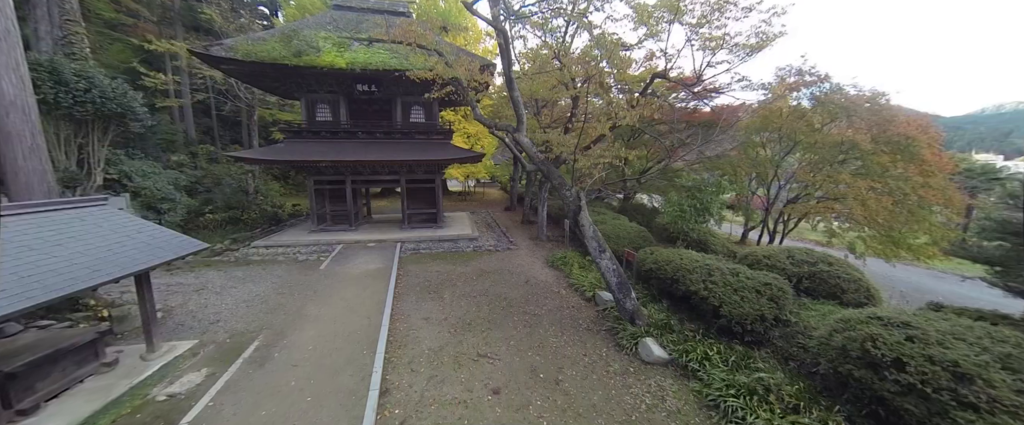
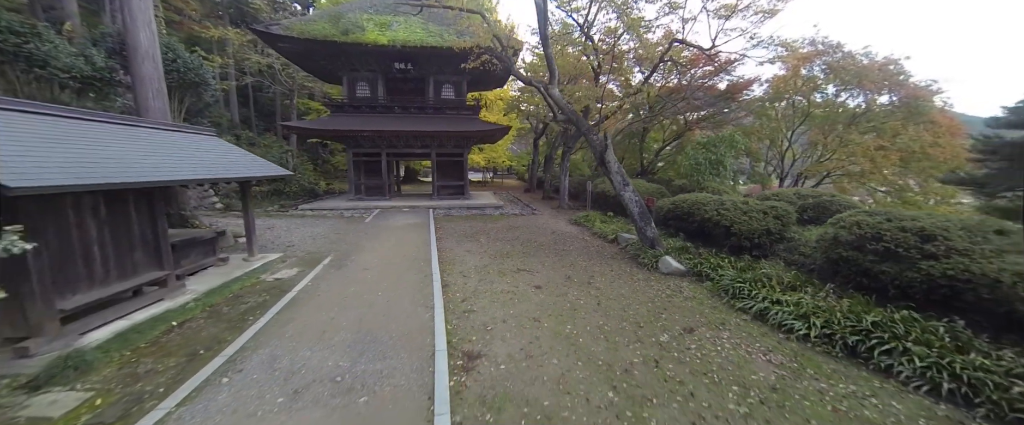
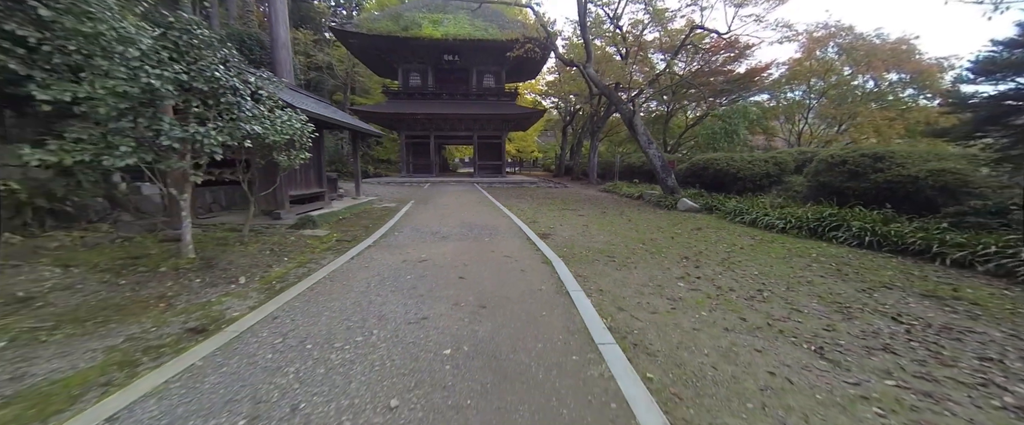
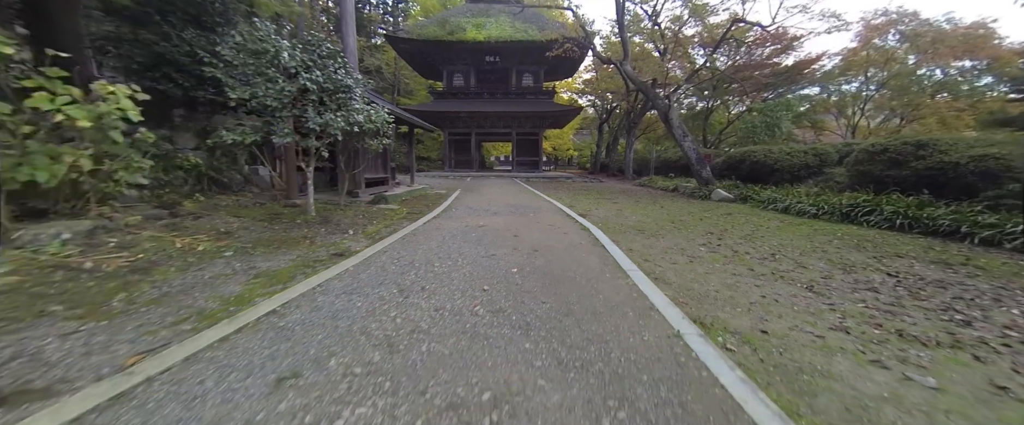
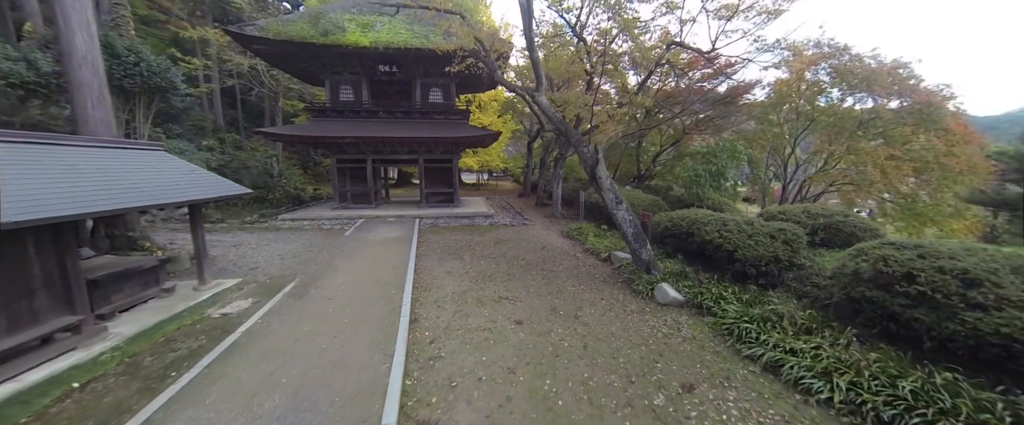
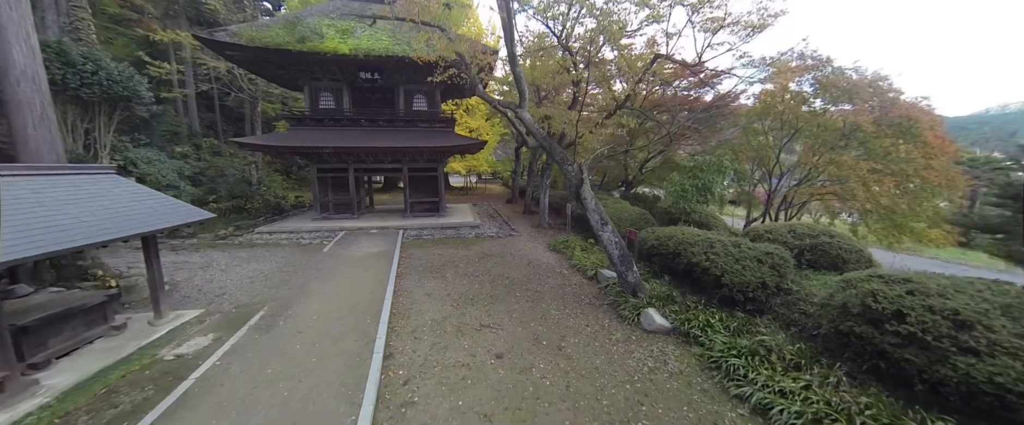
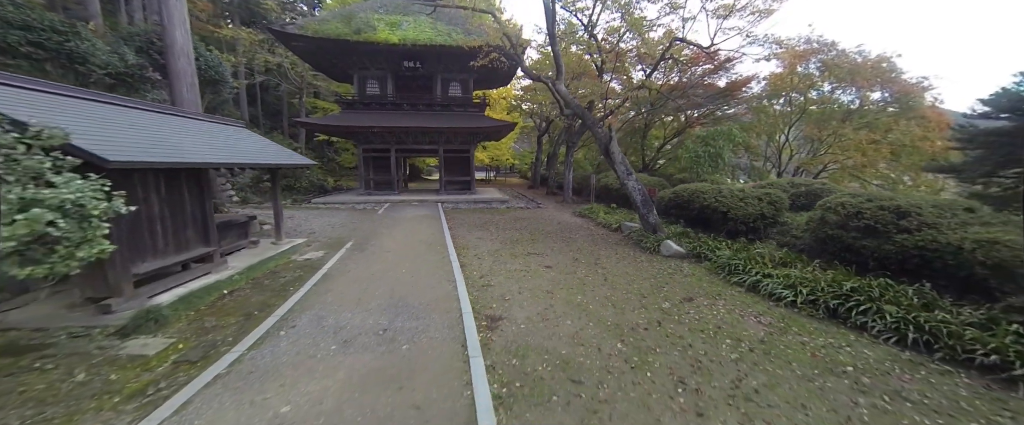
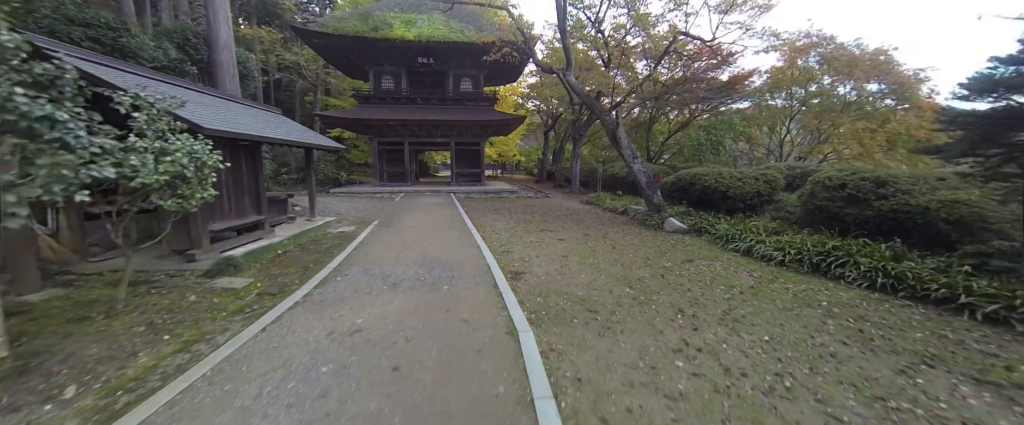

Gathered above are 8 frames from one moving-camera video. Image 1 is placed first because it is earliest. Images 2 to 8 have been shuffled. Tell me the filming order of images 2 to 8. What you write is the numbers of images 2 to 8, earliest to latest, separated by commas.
6, 5, 2, 7, 8, 3, 4
